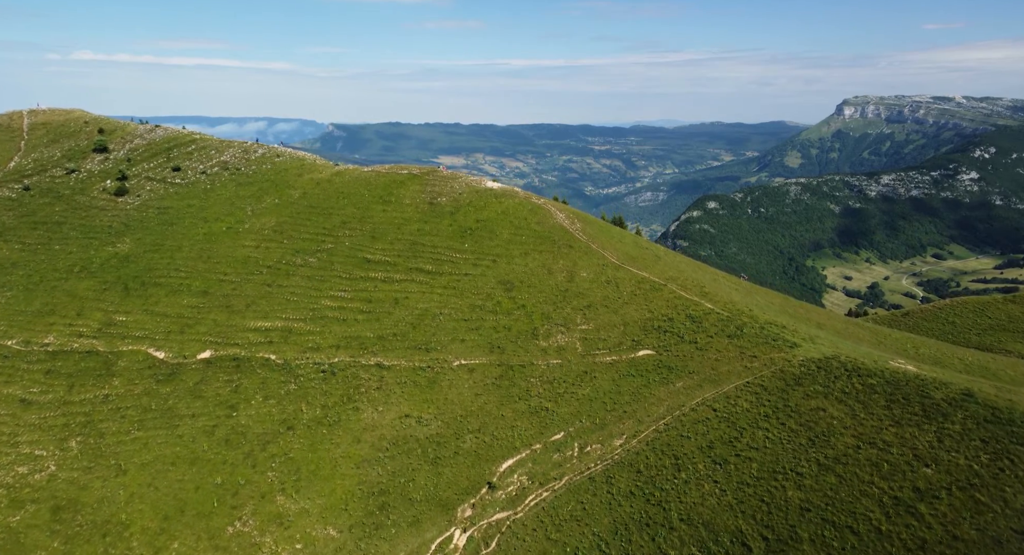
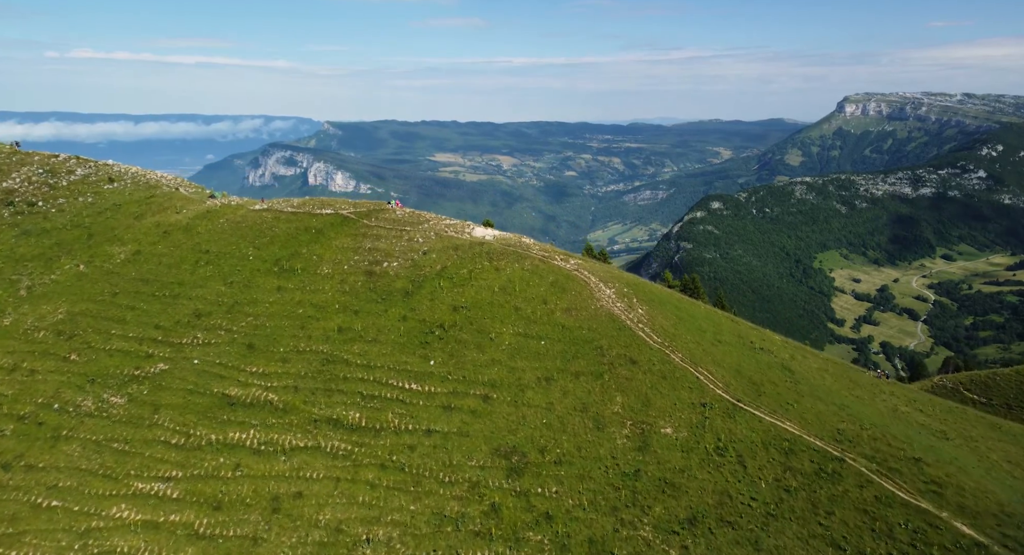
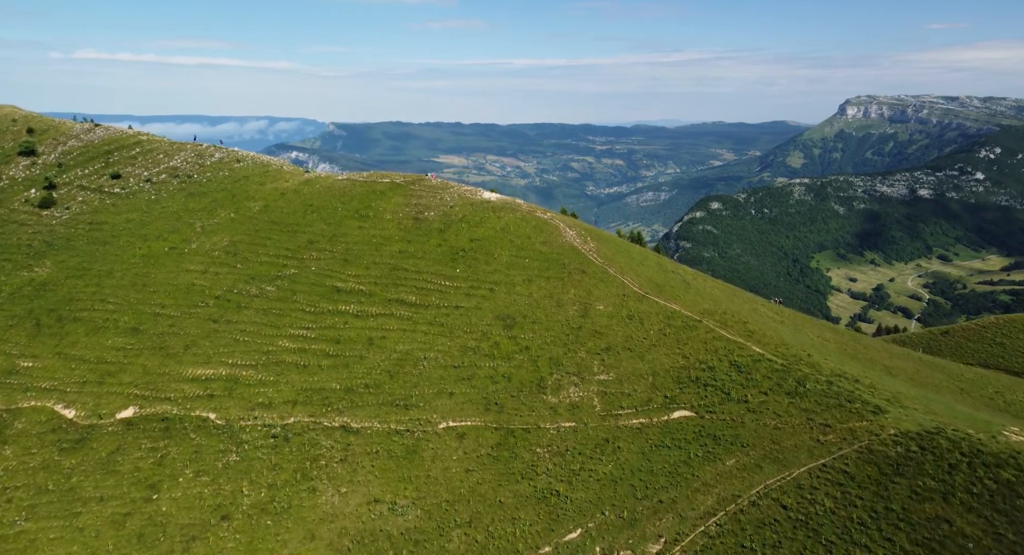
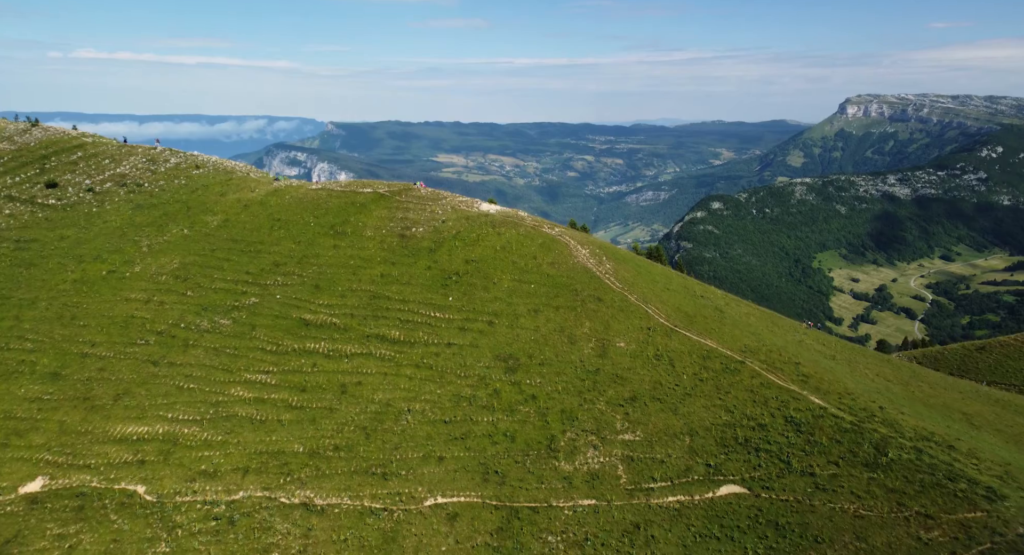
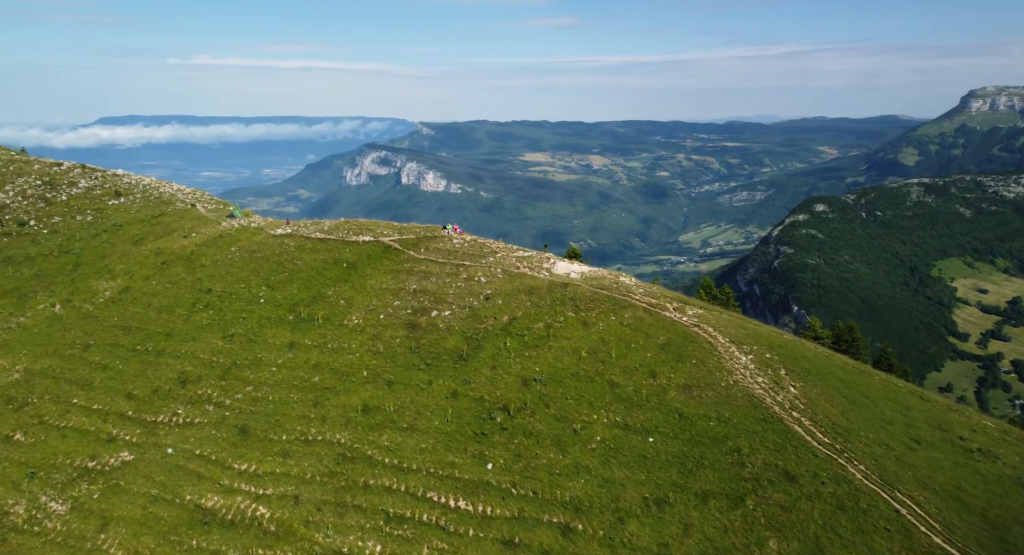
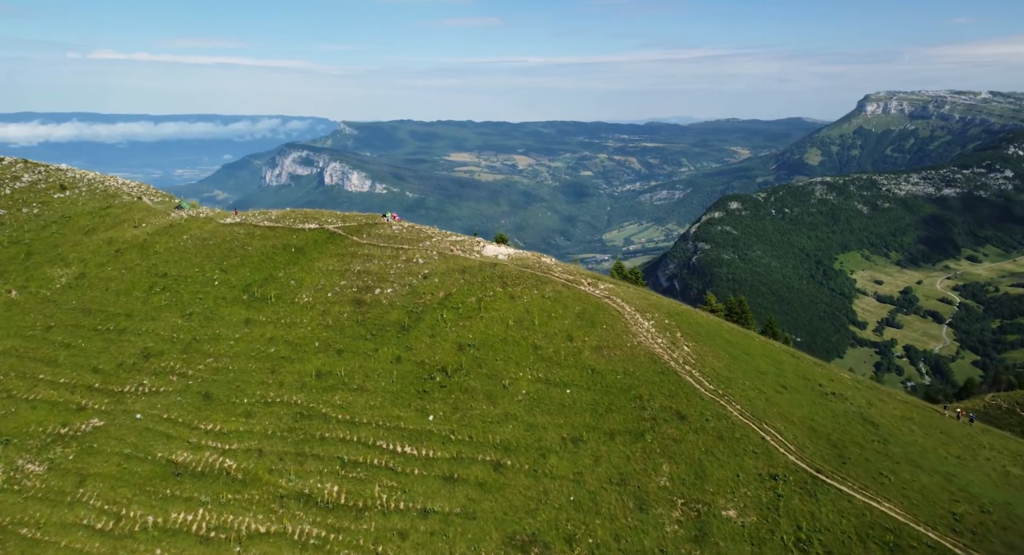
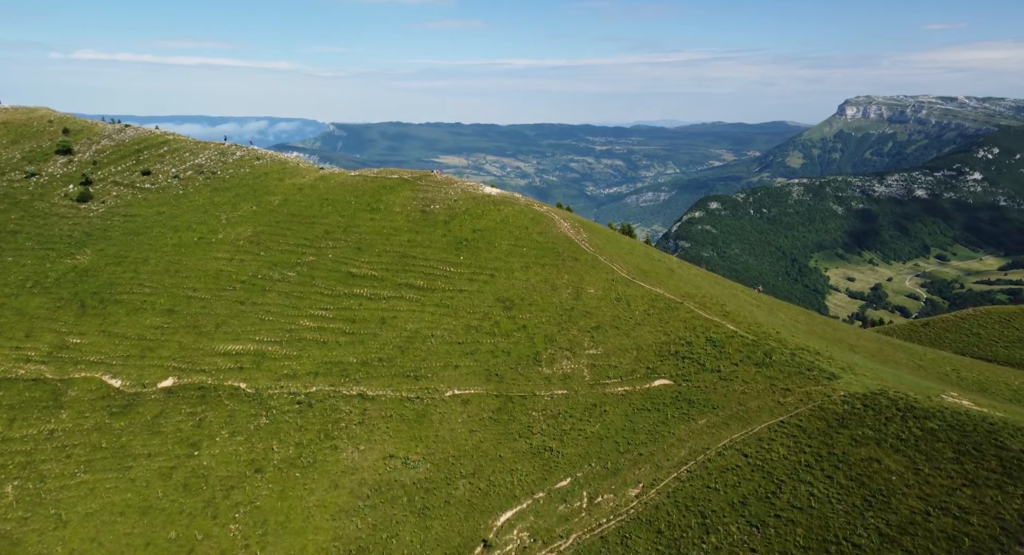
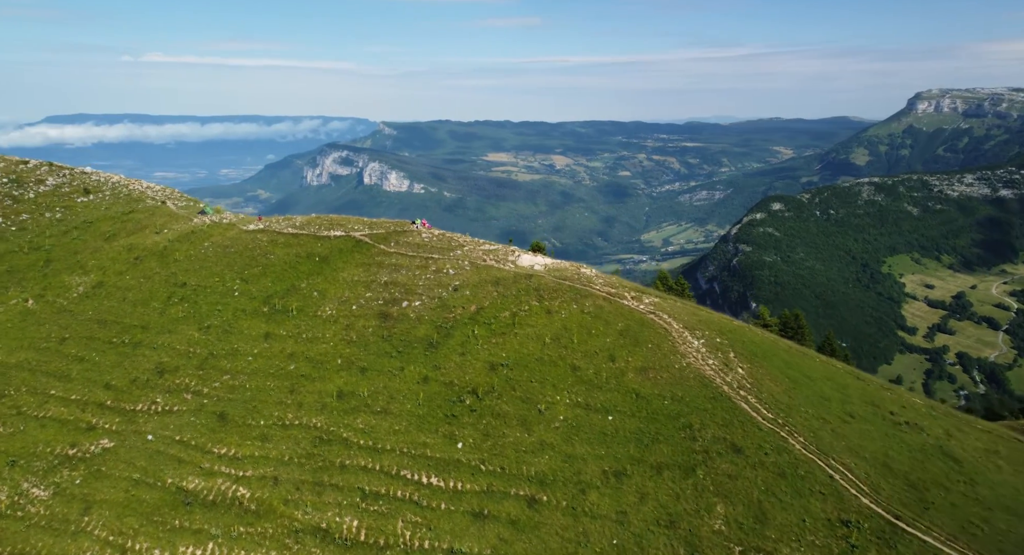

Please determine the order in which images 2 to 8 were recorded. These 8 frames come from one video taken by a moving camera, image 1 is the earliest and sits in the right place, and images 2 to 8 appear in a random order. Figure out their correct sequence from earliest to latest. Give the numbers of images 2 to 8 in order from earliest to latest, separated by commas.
7, 3, 4, 2, 6, 8, 5
